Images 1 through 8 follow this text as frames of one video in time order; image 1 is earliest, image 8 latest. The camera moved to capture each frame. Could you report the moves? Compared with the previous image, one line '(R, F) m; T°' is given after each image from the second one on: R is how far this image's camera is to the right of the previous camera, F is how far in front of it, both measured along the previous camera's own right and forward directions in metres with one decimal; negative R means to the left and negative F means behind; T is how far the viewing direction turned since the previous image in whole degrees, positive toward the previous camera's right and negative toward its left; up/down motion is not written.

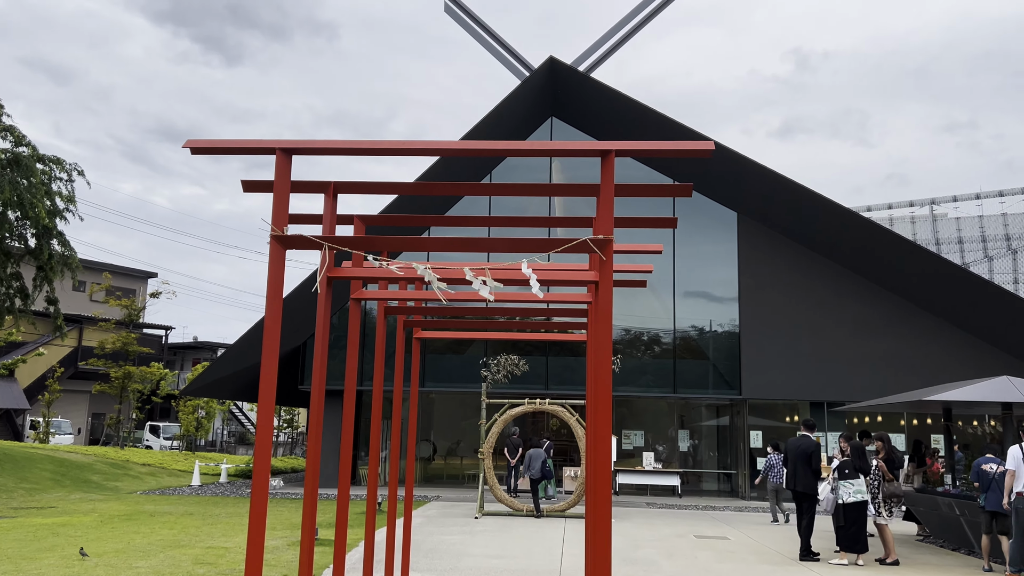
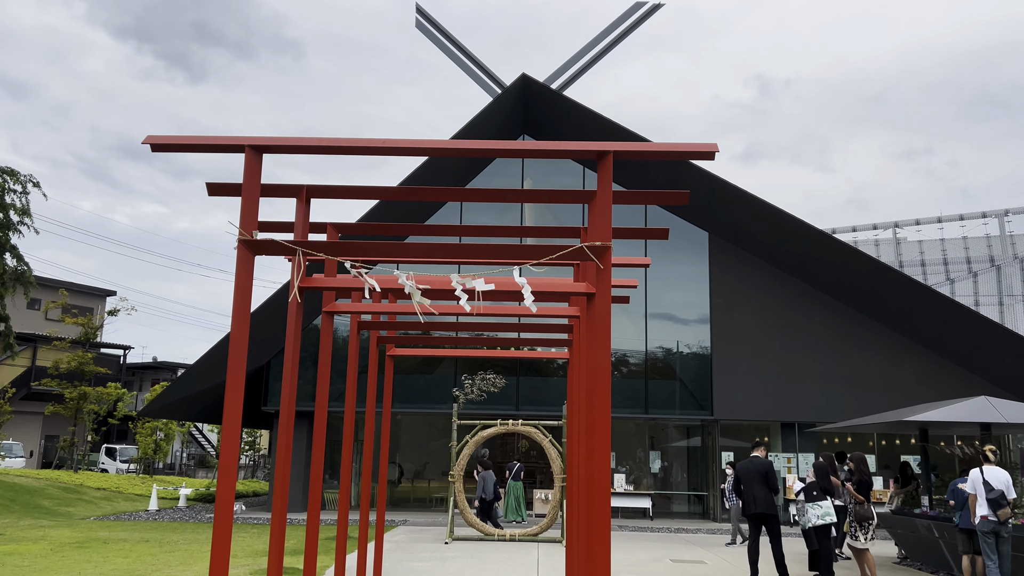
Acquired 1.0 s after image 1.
(-0.1, +0.4) m; +2°
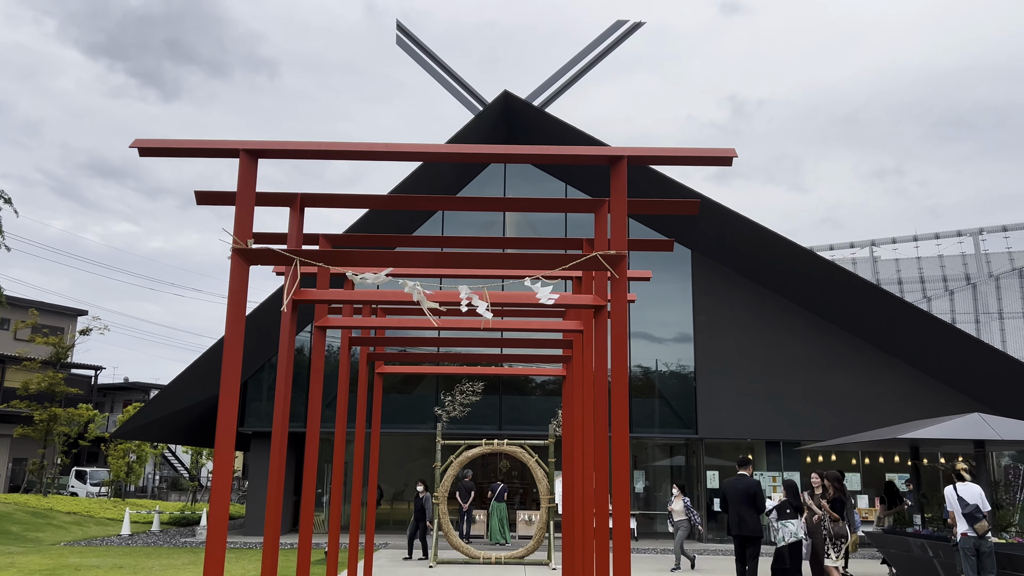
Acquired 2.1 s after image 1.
(-0.2, +0.2) m; +2°
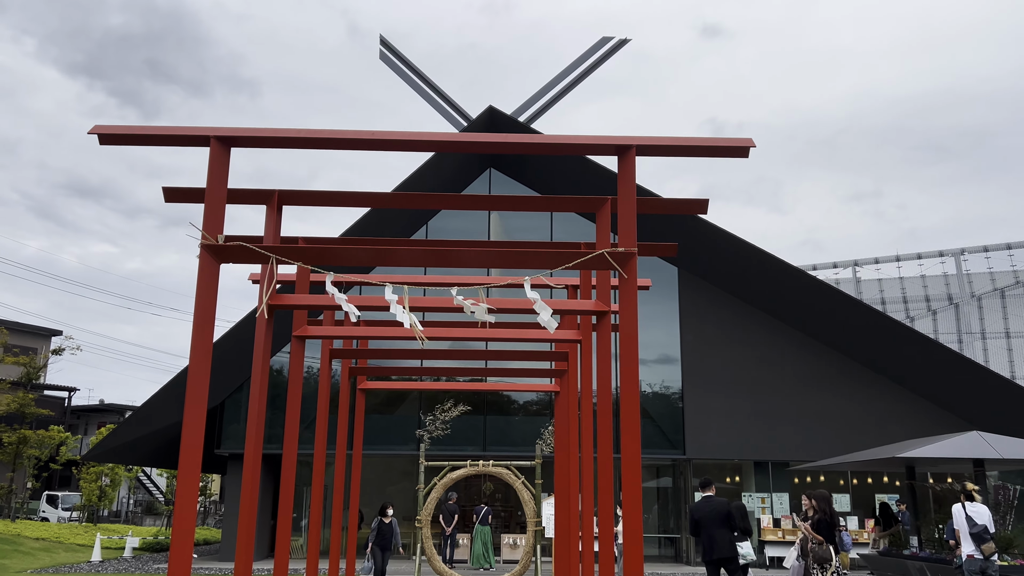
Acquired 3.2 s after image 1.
(-0.1, +0.4) m; +1°
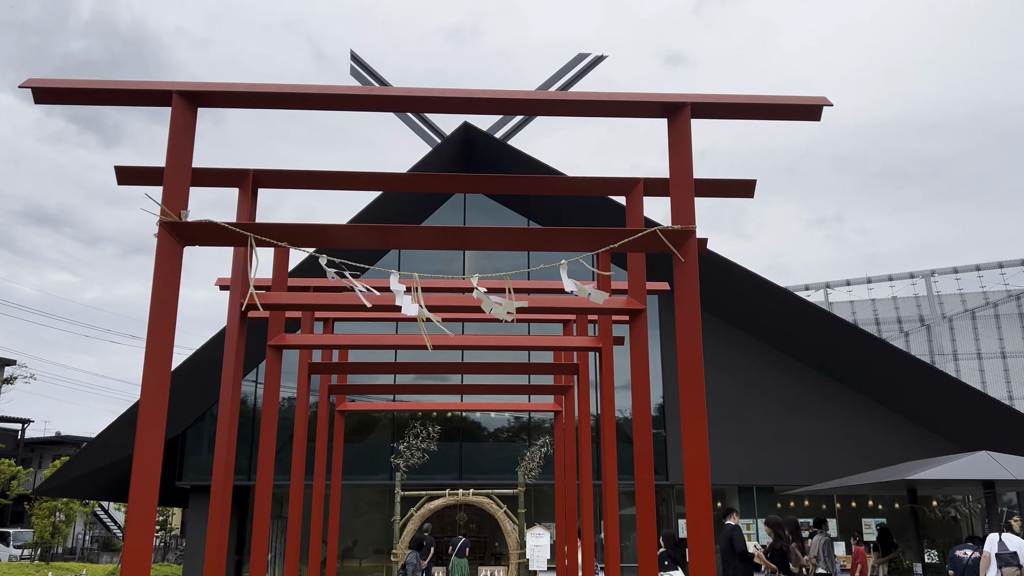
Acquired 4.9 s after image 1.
(-0.3, +0.8) m; +2°
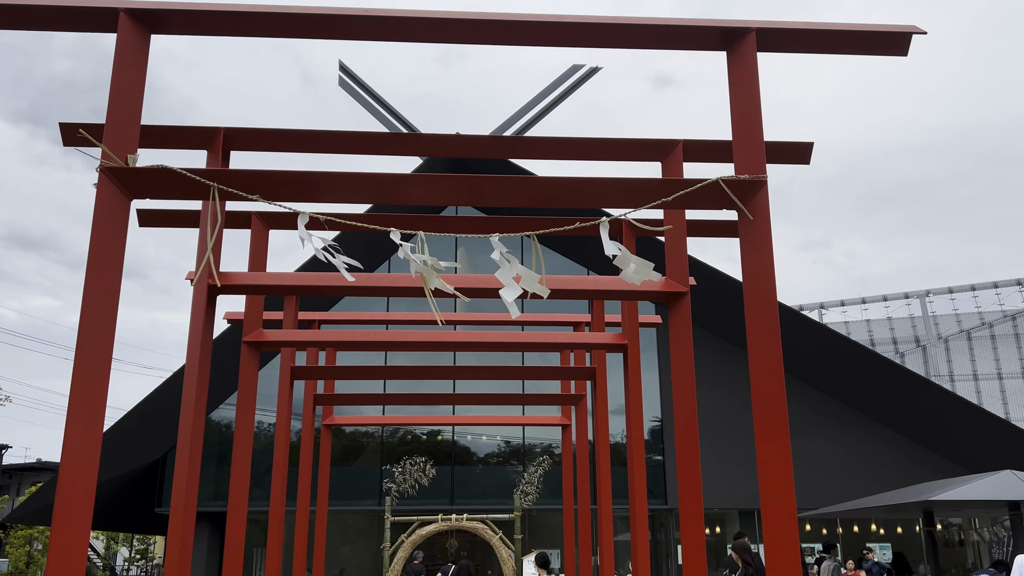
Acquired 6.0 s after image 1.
(-0.1, +0.7) m; +1°
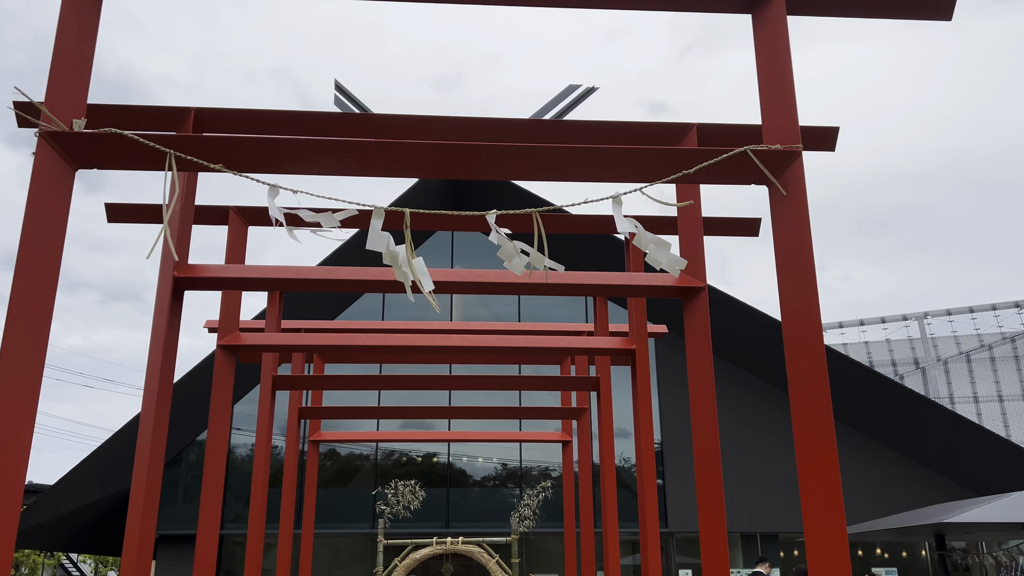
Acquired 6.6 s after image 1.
(0.0, +0.3) m; 0°
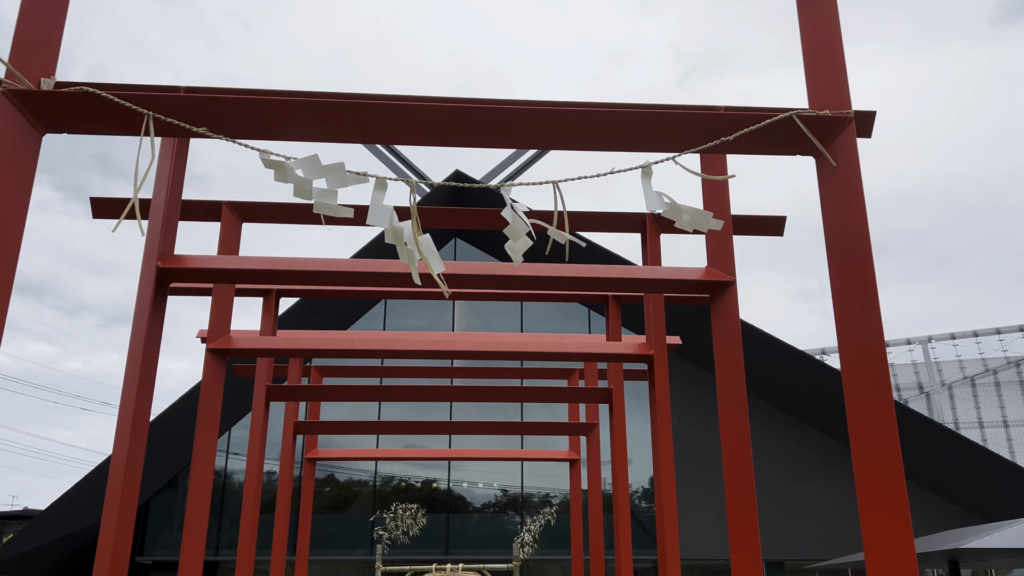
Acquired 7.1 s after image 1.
(-0.1, +0.3) m; 0°
